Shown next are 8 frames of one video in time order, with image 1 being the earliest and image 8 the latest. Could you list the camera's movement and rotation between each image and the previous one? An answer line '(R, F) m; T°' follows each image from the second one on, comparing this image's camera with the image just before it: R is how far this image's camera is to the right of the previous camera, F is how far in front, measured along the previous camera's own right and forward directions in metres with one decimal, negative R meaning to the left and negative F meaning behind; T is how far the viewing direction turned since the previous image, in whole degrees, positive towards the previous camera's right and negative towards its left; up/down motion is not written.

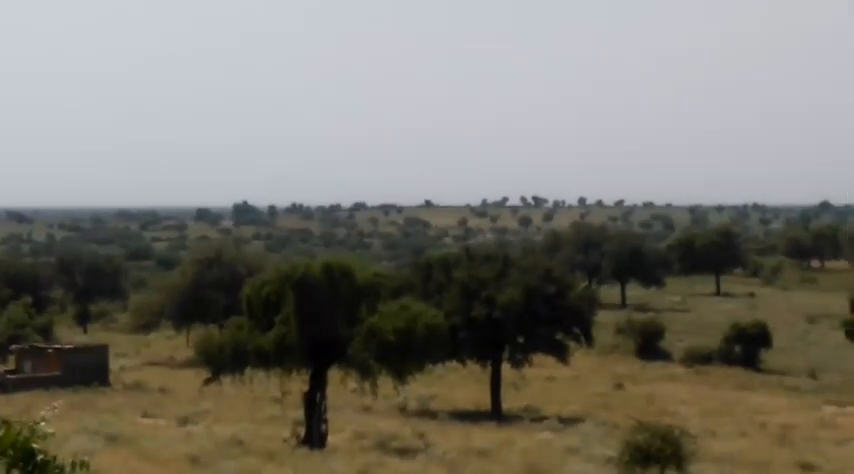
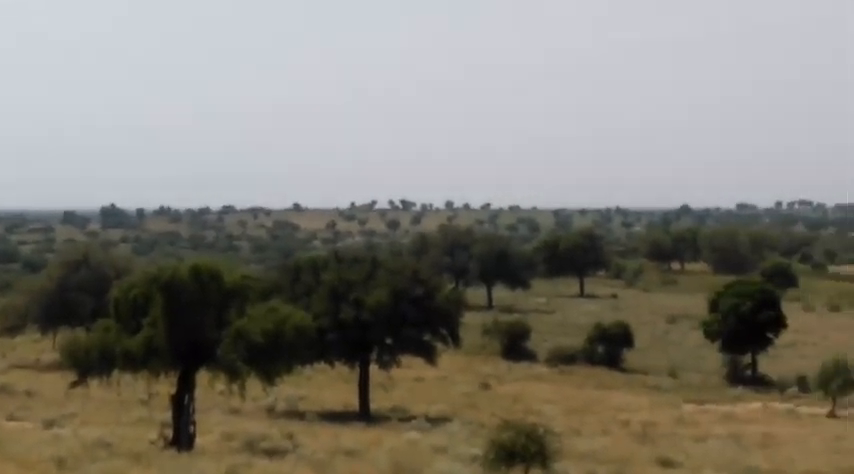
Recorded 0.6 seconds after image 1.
(+1.1, -0.6) m; +4°
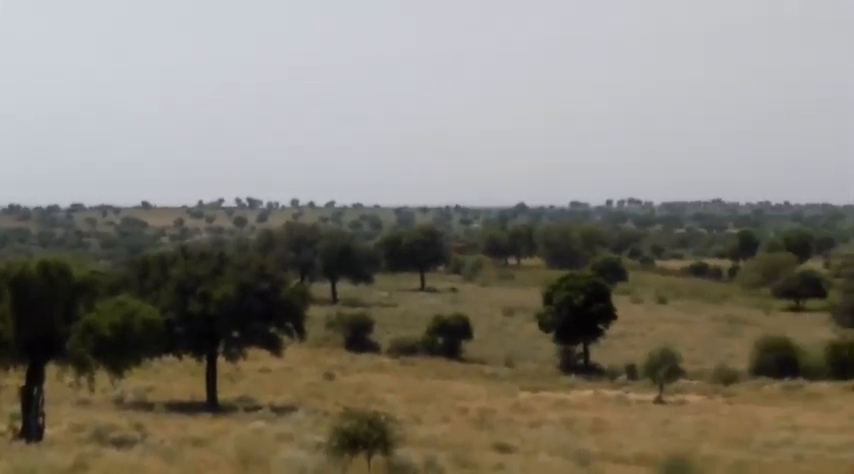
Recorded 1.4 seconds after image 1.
(+1.6, -1.8) m; +4°
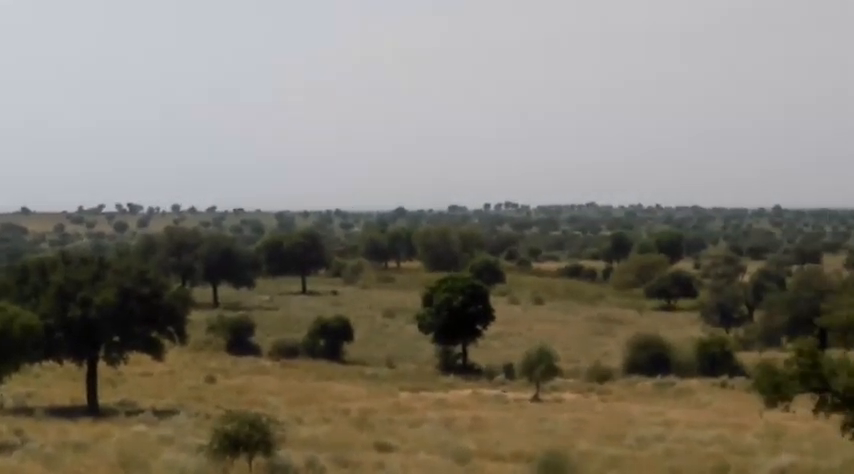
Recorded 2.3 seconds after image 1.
(+0.9, -0.9) m; +4°
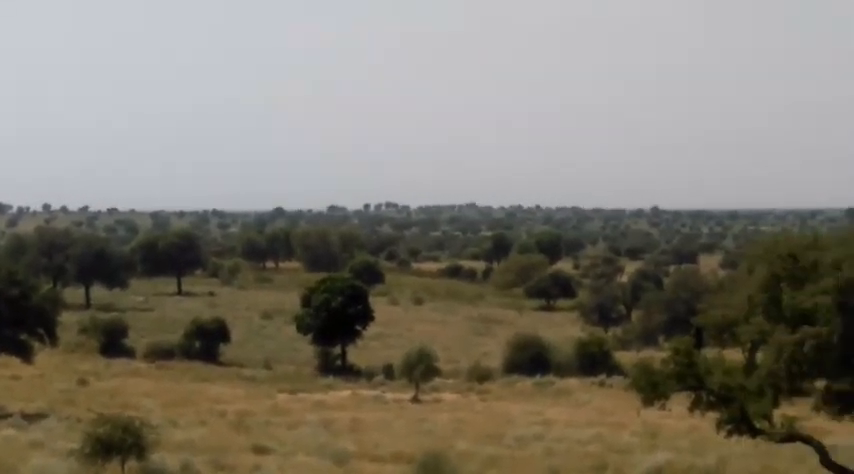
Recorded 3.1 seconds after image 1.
(+1.0, +0.2) m; +4°
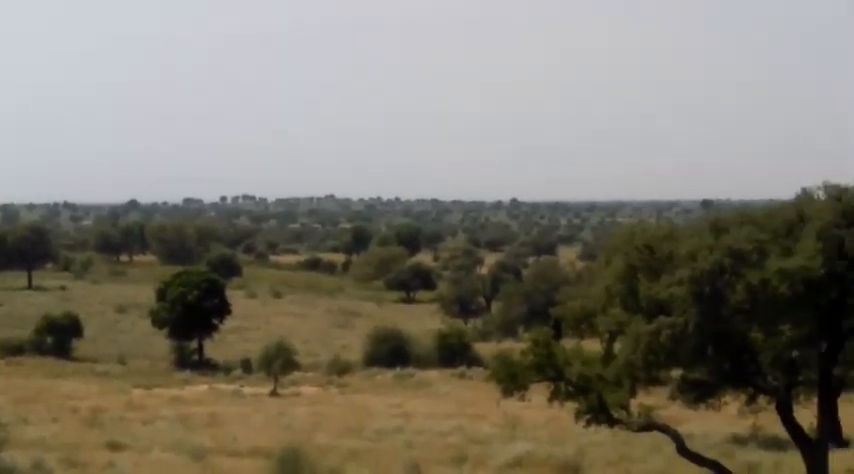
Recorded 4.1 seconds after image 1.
(+1.3, +0.1) m; +4°
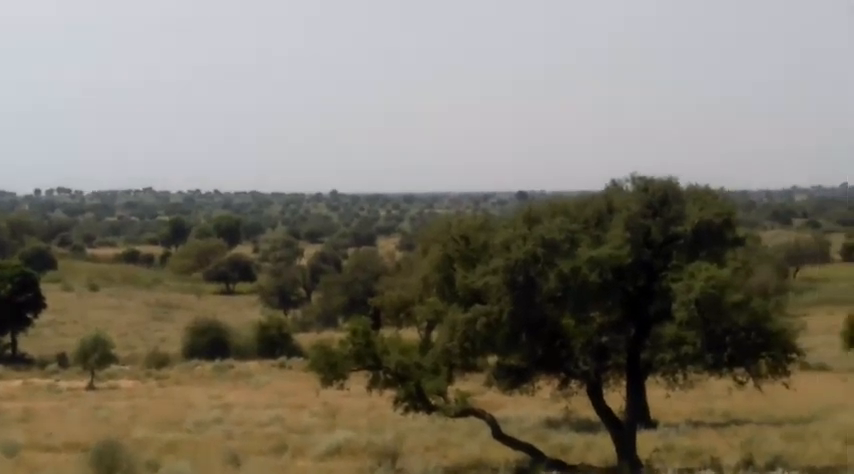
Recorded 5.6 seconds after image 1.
(+0.8, -0.7) m; +7°
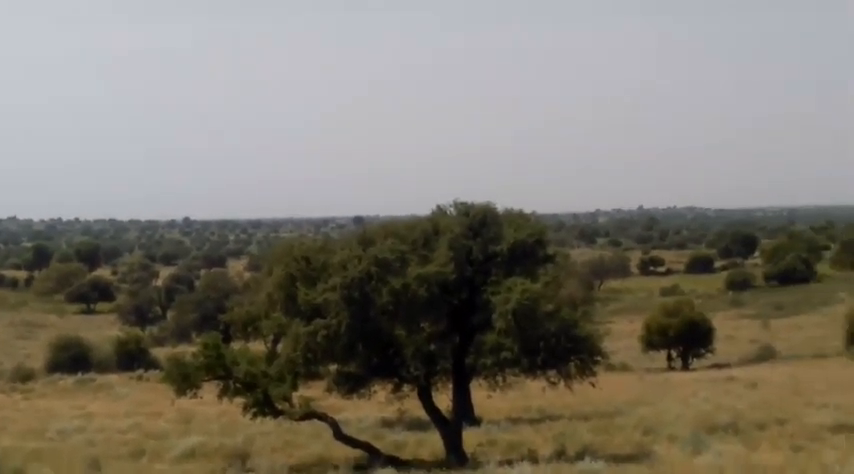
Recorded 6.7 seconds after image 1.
(+0.6, -5.7) m; +6°
